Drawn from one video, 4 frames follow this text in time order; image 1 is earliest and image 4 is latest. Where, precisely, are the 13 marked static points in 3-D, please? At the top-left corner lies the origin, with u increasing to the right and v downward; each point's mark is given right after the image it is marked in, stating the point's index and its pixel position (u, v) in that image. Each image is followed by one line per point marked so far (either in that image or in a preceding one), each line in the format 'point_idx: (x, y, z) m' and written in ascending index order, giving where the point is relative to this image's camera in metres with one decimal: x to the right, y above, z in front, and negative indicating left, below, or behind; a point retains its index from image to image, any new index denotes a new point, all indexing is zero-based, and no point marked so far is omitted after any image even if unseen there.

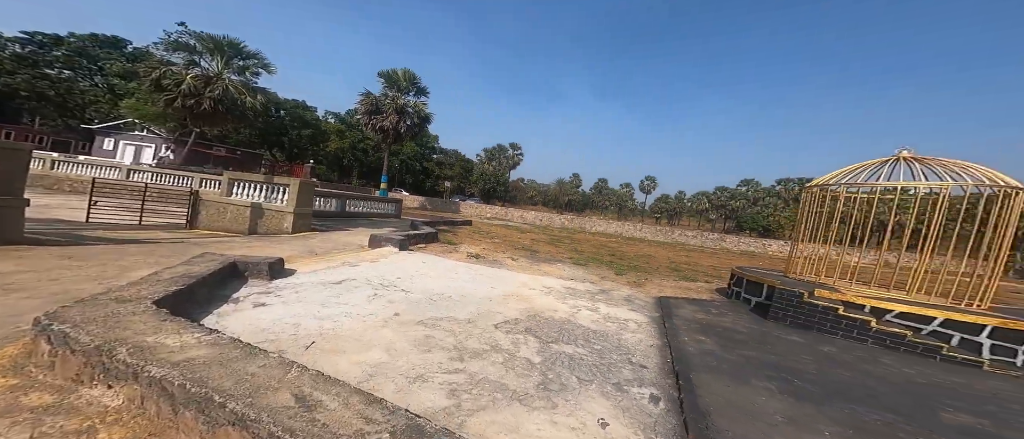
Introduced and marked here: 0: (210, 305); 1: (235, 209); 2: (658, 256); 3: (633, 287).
0: (-3.3, -1.0, +4.0) m
1: (-7.6, +0.3, +9.7) m
2: (+8.0, -2.0, +16.9) m
3: (+3.4, -1.8, +8.3) m
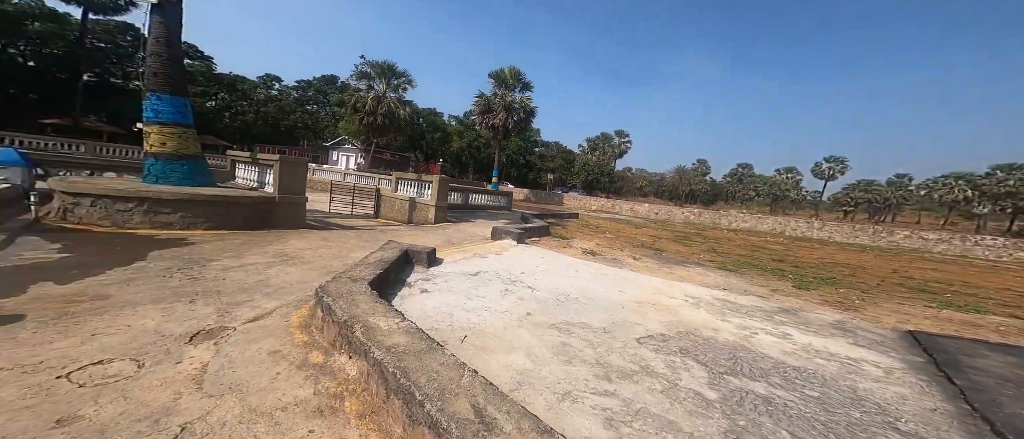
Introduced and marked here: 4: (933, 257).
0: (-1.6, -0.9, +4.3) m
1: (-4.0, +0.6, +11.0) m
2: (+13.1, -1.7, +13.1) m
3: (+6.1, -1.7, +6.4) m
4: (+24.8, -2.2, +19.2) m
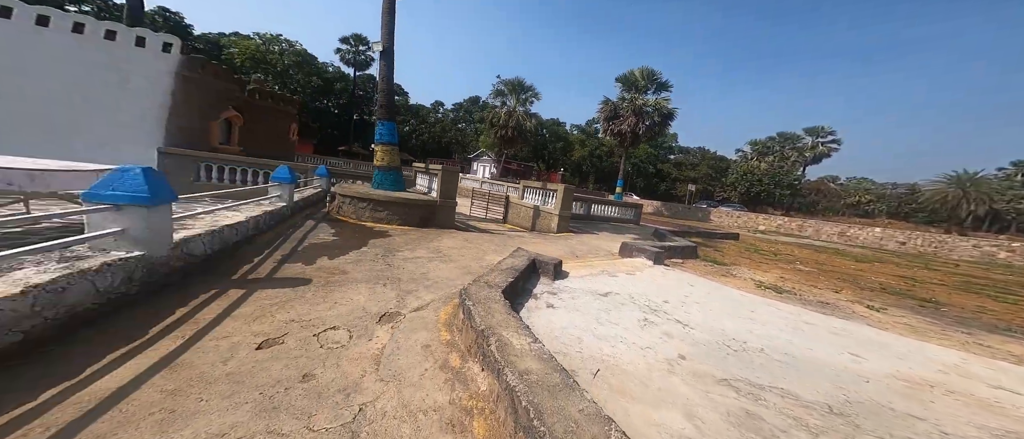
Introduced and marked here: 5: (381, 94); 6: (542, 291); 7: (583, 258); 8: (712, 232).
0: (+0.1, -1.0, +4.1) m
1: (+0.3, +0.3, +11.2) m
2: (+16.9, -2.8, +7.1) m
3: (+8.0, -2.2, +3.3) m
4: (+29.9, -4.0, +8.6) m
5: (-3.6, +3.4, +8.5) m
6: (+0.4, -1.0, +4.4) m
7: (+1.4, -0.8, +6.7) m
8: (+10.2, -0.6, +16.4) m
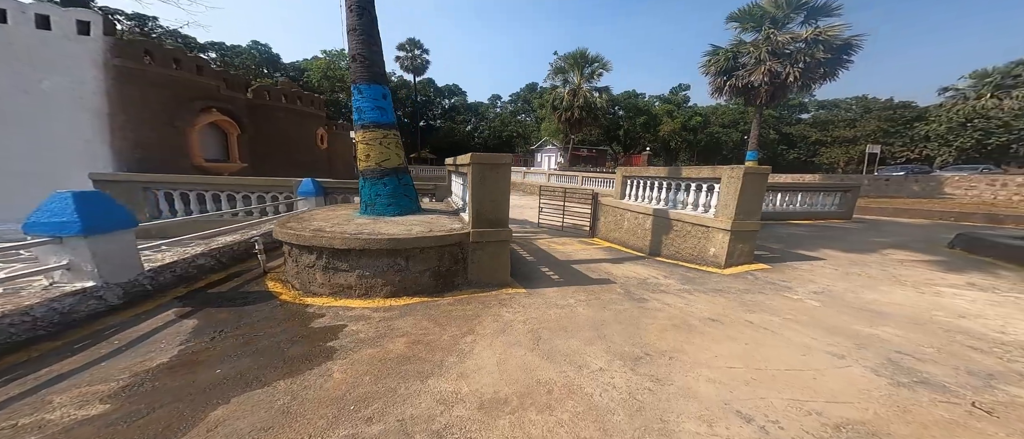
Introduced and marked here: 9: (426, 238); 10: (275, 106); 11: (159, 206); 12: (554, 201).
0: (+0.8, -1.5, -0.6) m
1: (+2.4, 0.0, +6.3) m
2: (+18.0, -1.9, -1.1) m
3: (+8.4, -2.1, -3.0) m
4: (+31.1, -1.9, -2.4) m
5: (-2.2, +2.6, +4.5) m
6: (+1.2, -1.4, -0.3) m
7: (+2.6, -1.1, +1.7) m
8: (+13.2, +0.1, +9.4) m
9: (-0.9, -0.2, +3.3) m
10: (-6.6, +3.1, +8.7) m
11: (-5.9, +0.2, +5.4) m
12: (+1.3, +0.6, +11.1) m
